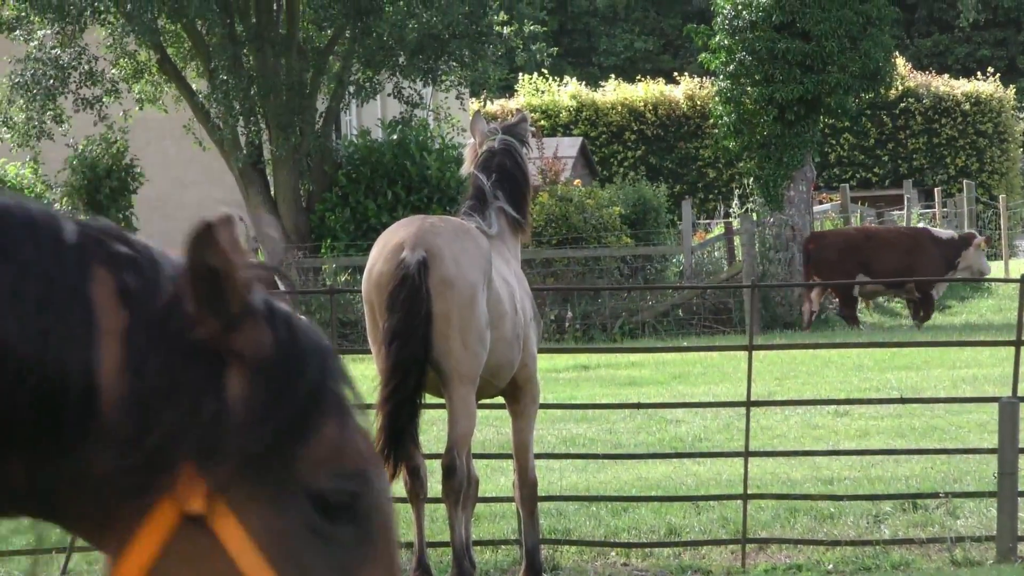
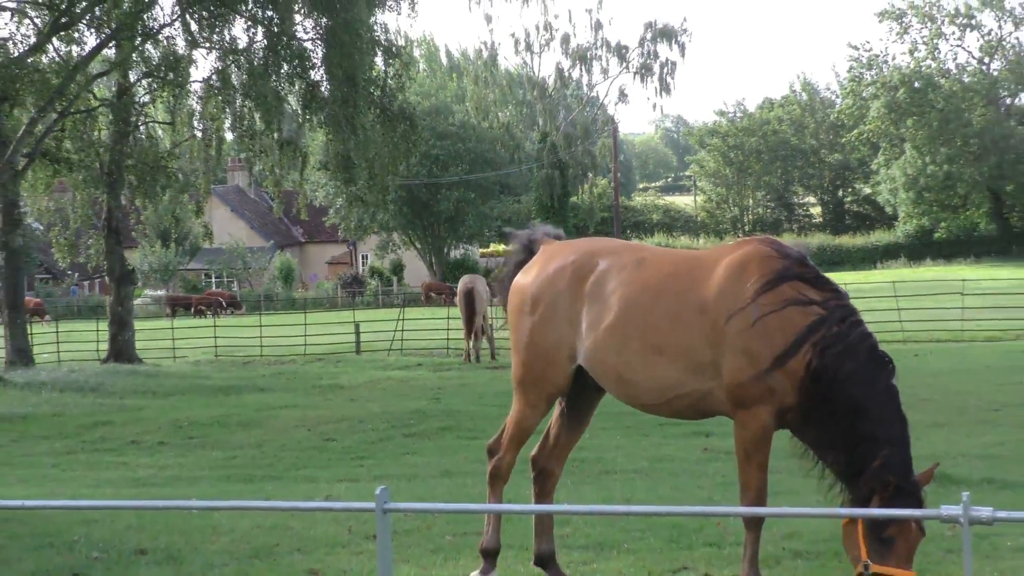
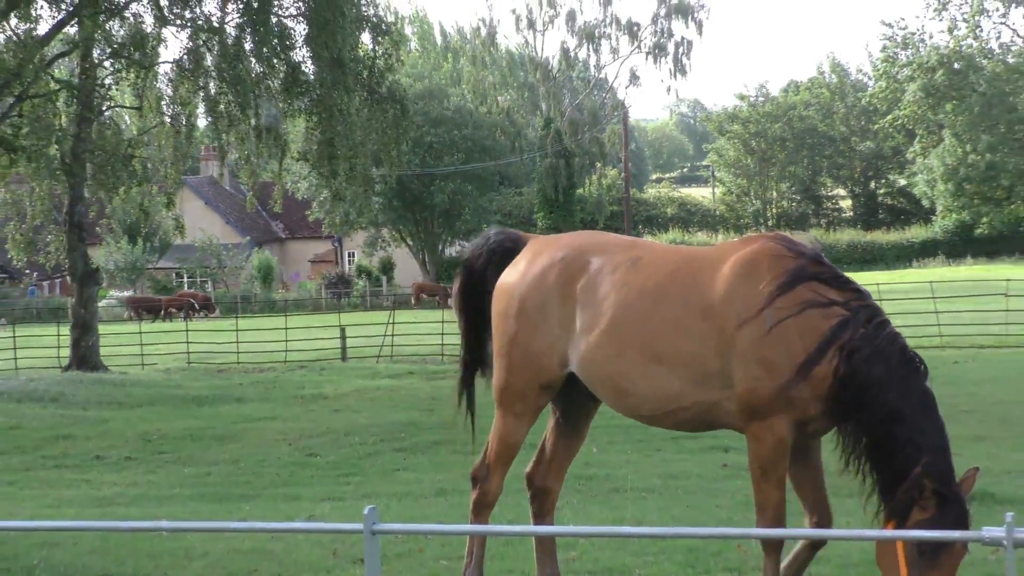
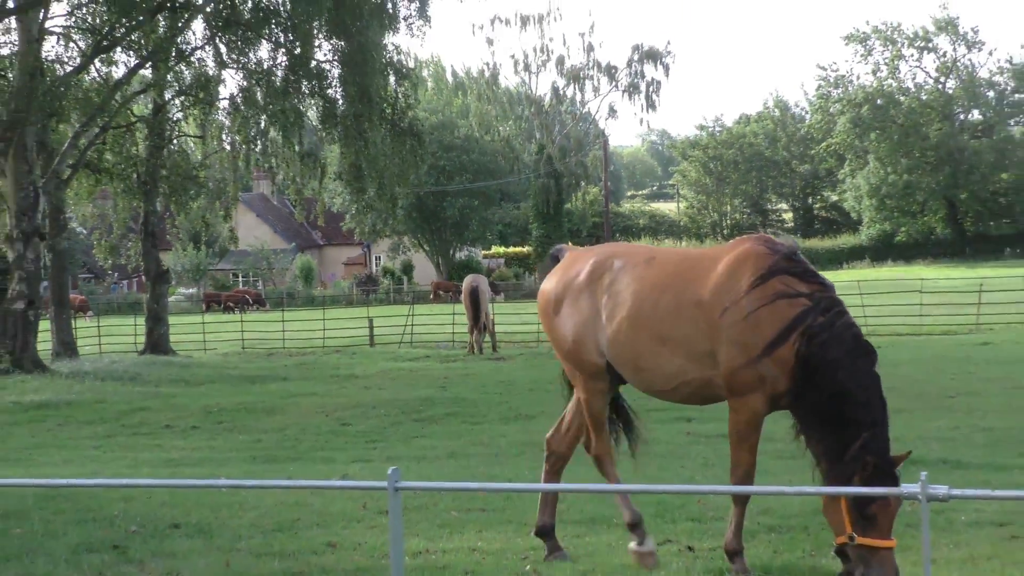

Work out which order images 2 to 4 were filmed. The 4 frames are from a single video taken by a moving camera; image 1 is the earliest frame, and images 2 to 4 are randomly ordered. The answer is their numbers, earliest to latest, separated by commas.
3, 2, 4
